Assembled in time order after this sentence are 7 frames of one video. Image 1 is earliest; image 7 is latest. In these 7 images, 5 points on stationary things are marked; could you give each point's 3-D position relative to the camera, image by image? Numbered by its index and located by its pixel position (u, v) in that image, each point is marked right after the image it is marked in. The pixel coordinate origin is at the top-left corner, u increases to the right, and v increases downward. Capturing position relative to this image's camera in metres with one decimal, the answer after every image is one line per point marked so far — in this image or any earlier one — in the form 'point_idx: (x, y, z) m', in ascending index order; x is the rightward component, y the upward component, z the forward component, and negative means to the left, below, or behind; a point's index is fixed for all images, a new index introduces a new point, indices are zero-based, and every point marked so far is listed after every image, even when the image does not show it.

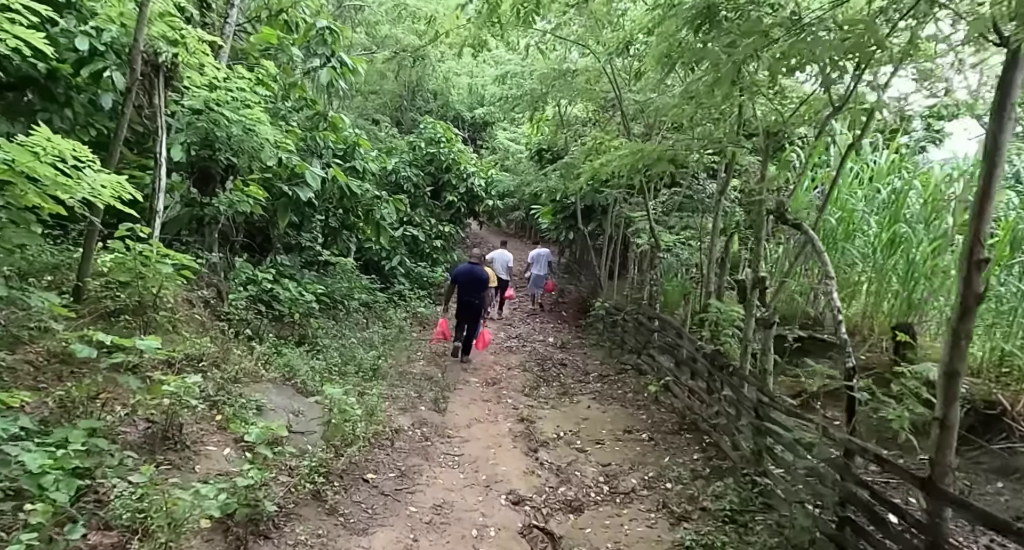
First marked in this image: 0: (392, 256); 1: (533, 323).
0: (-2.4, +0.4, +12.6) m
1: (+0.4, -1.0, +12.4) m
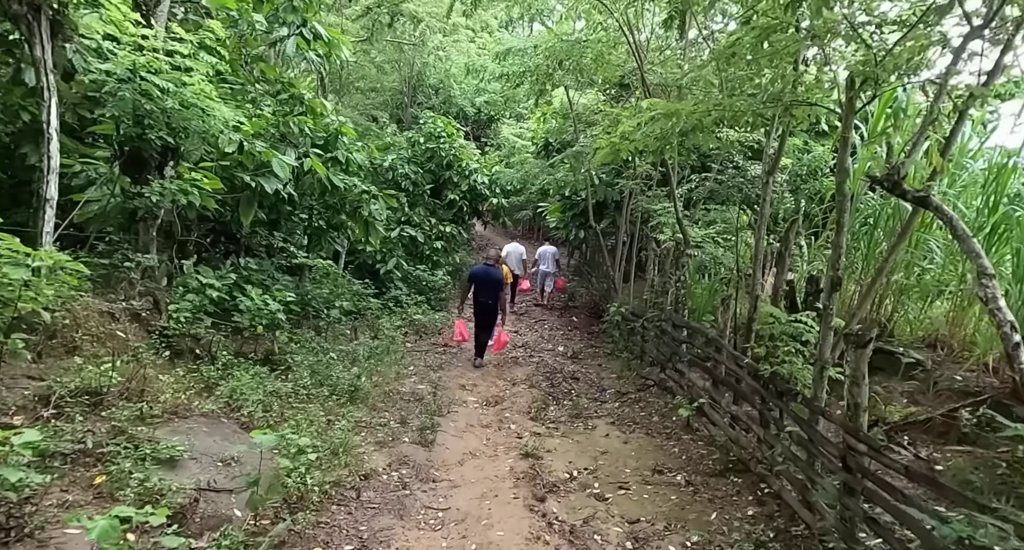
0: (-2.3, +0.3, +11.7) m
1: (+0.5, -1.0, +11.4) m
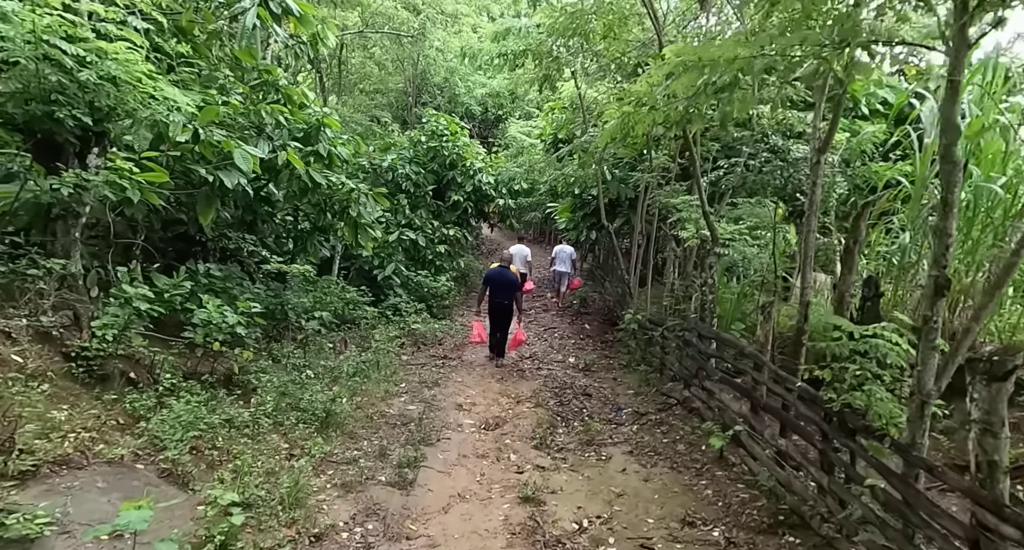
0: (-2.2, +0.2, +10.9) m
1: (+0.7, -1.1, +10.6) m
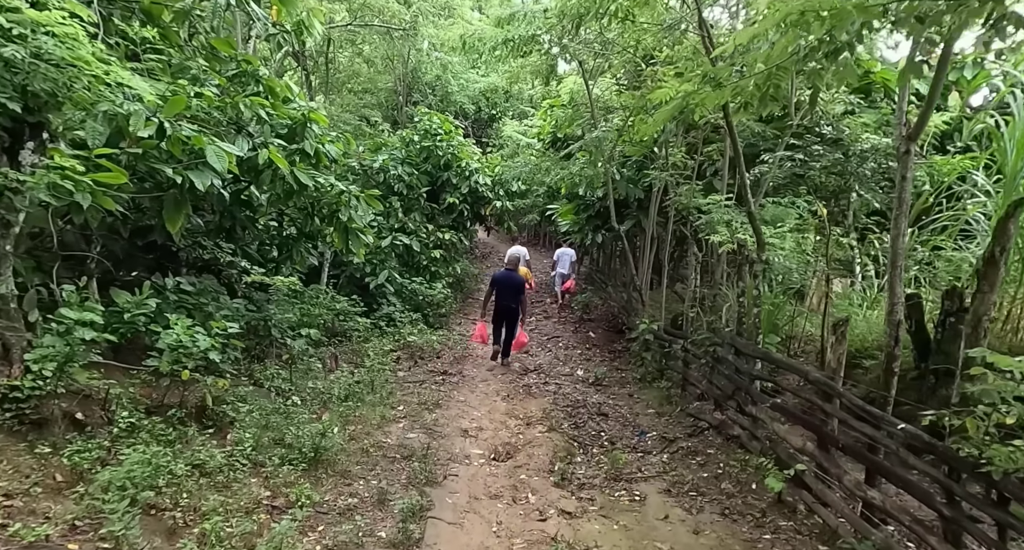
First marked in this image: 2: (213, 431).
0: (-2.2, 0.0, +10.2) m
1: (+0.7, -1.2, +10.0) m
2: (-2.0, -1.0, +4.1) m
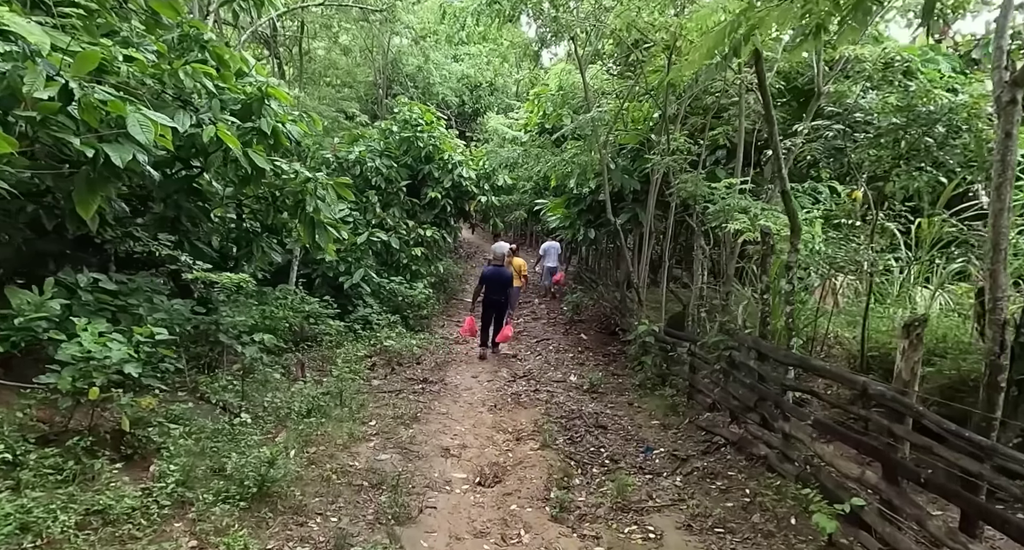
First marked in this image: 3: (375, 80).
0: (-2.4, +0.1, +9.5) m
1: (+0.5, -1.1, +9.2) m
2: (-2.0, -1.0, +3.4) m
3: (-3.4, +4.9, +15.5) m
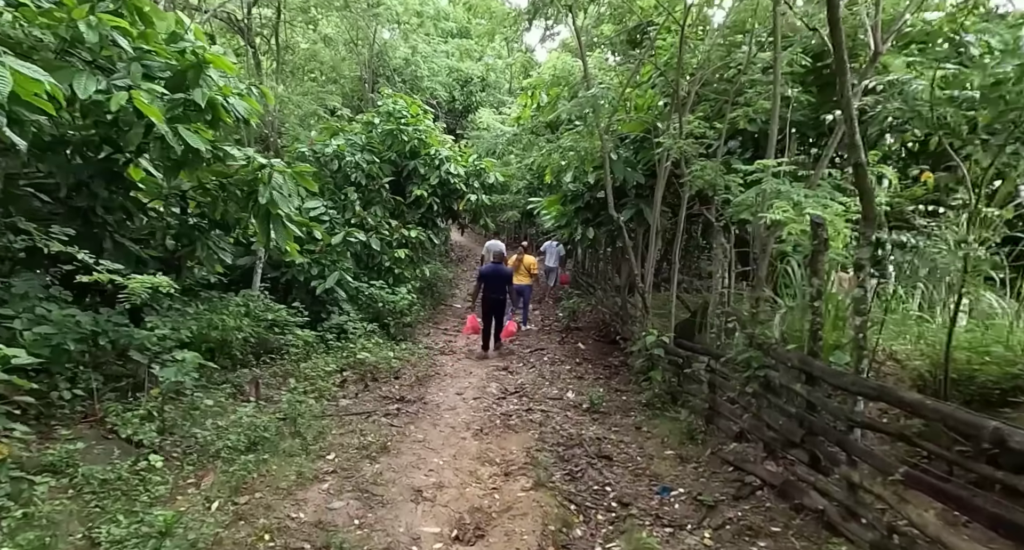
0: (-2.5, 0.0, +8.5) m
1: (+0.4, -1.2, +8.3) m
2: (-2.1, -1.0, +2.5) m
3: (-3.6, +4.8, +14.6) m
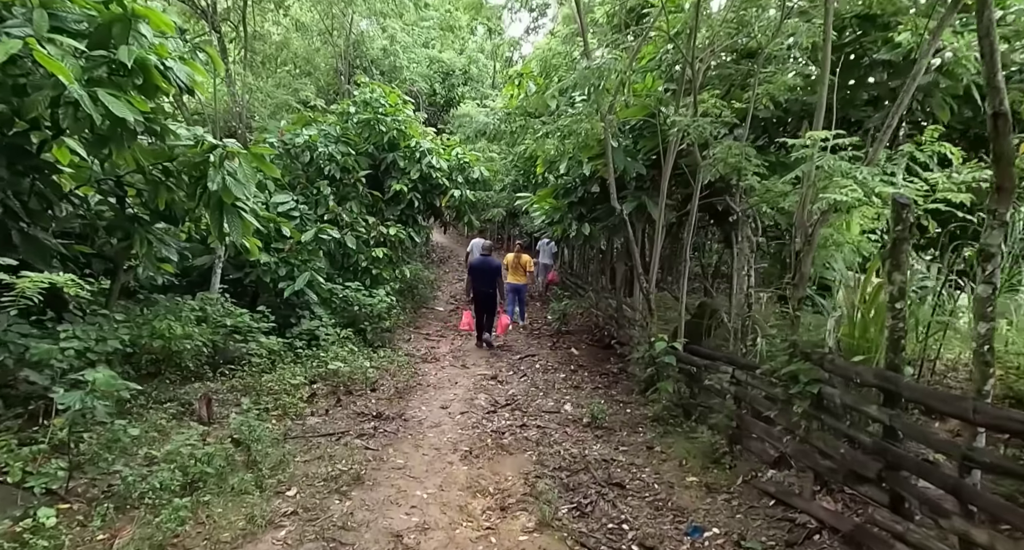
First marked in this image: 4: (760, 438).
0: (-2.7, 0.0, +7.7) m
1: (+0.2, -1.2, +7.6) m
2: (-2.1, -1.0, +1.7) m
3: (-3.9, +4.8, +13.7) m
4: (+1.6, -1.0, +4.0) m
